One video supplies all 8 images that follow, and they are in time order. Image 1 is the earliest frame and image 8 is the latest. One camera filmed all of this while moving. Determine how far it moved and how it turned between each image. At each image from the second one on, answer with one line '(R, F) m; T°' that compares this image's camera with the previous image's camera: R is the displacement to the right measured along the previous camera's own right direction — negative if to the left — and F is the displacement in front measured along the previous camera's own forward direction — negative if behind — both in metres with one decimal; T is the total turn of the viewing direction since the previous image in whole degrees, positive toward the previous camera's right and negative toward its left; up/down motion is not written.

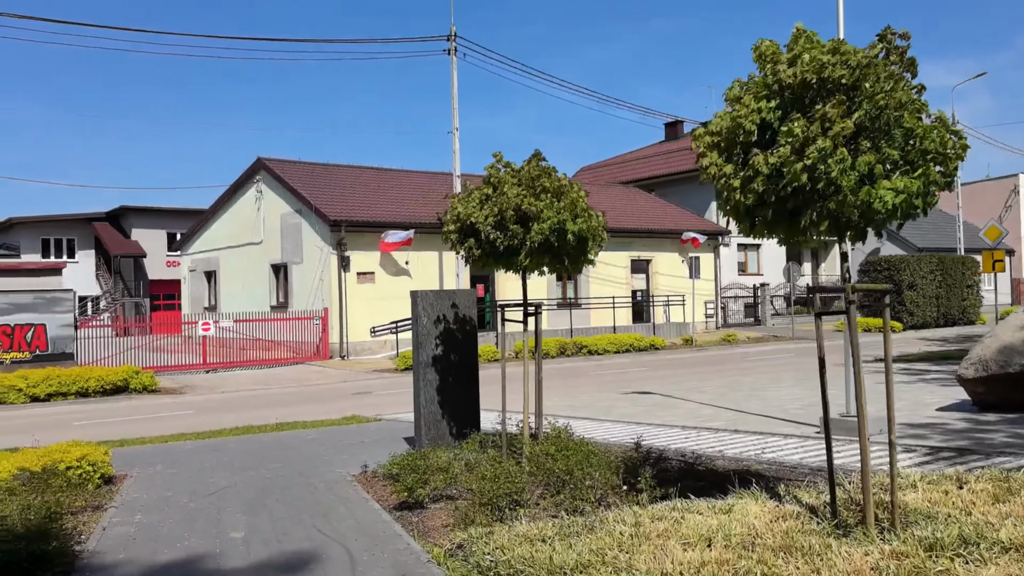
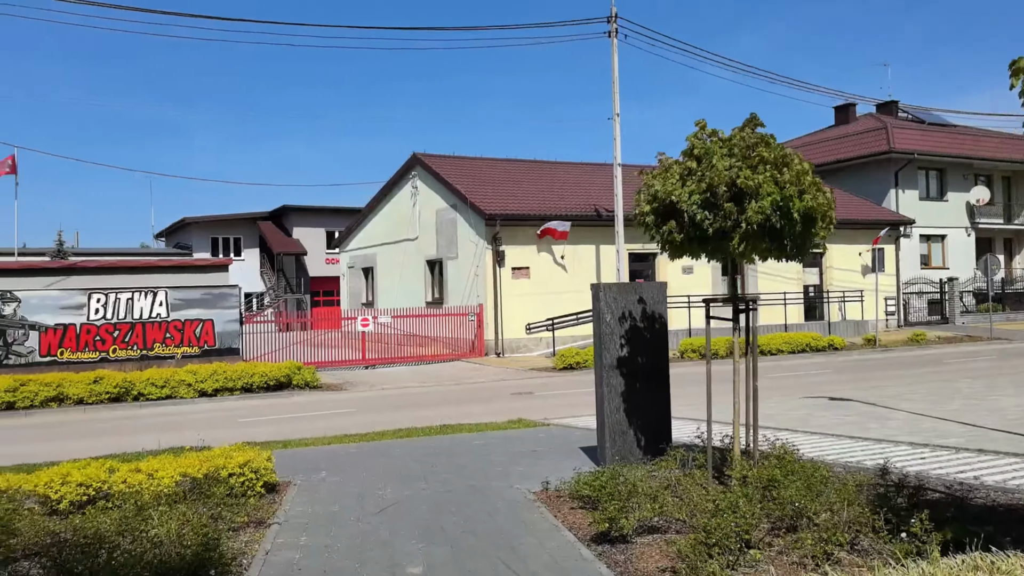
(-0.5, +1.1) m; -9°
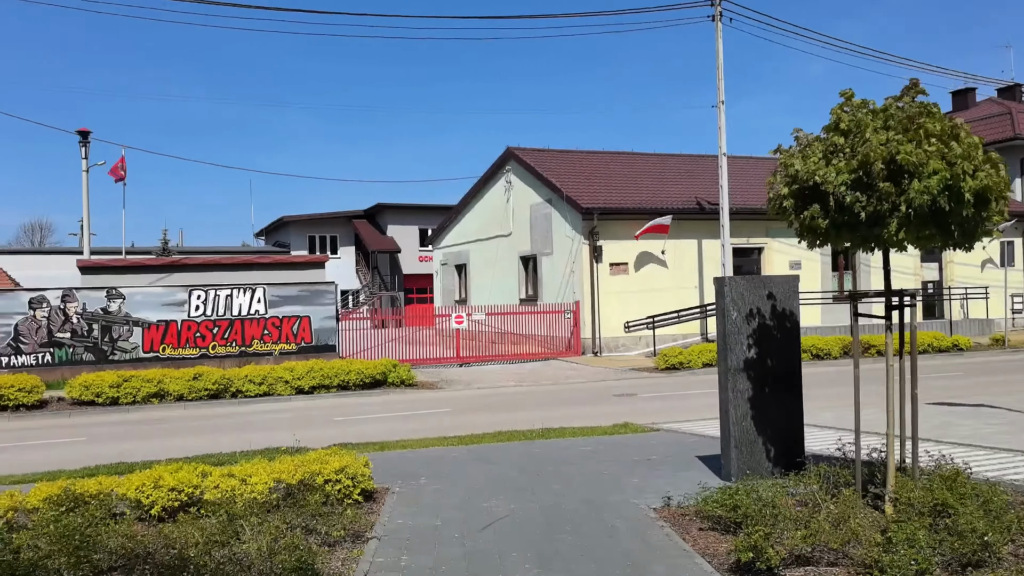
(-0.2, +0.7) m; -6°
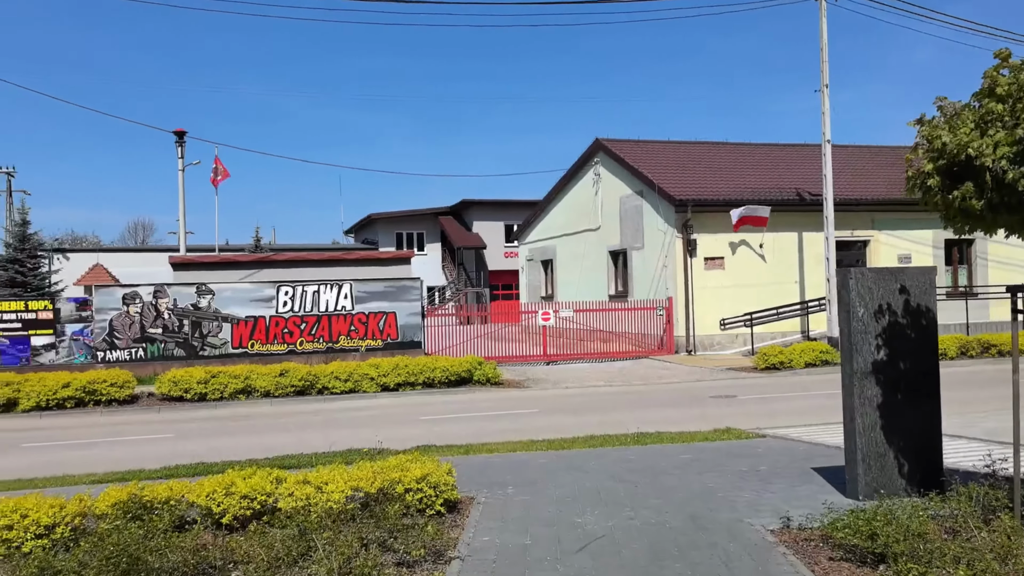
(-0.1, +0.7) m; -6°
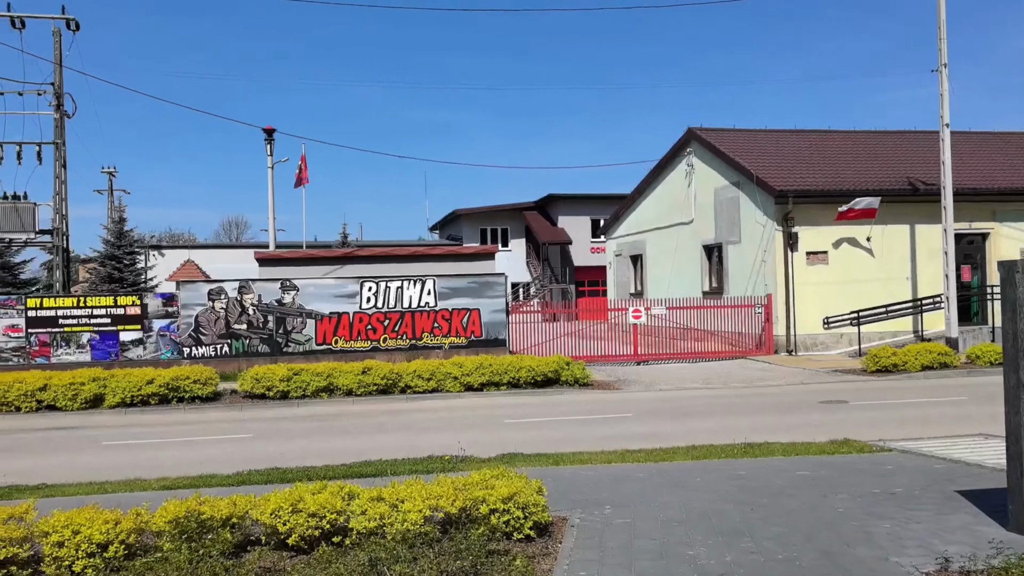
(-0.1, +0.8) m; -5°
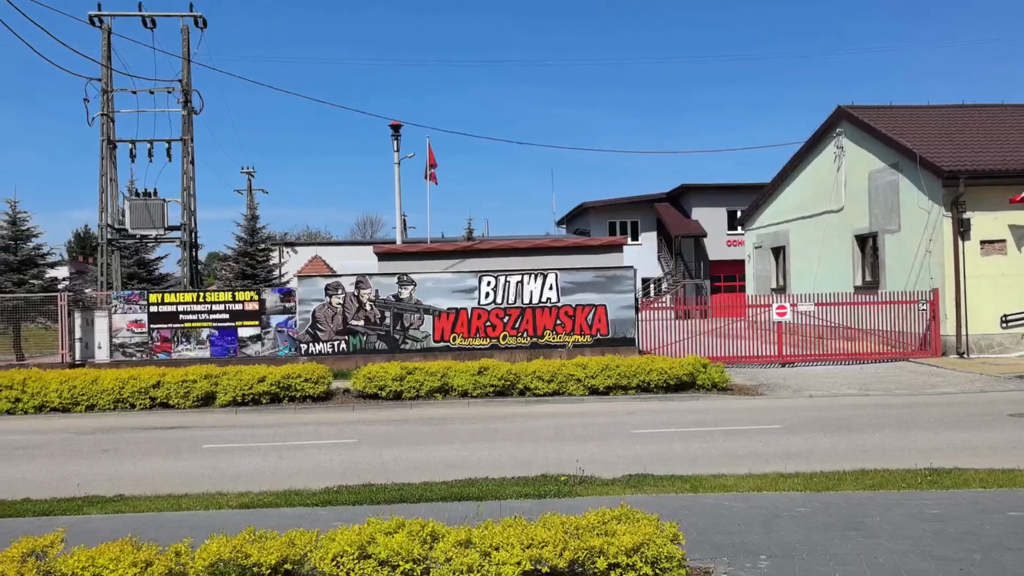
(0.0, +1.3) m; -8°
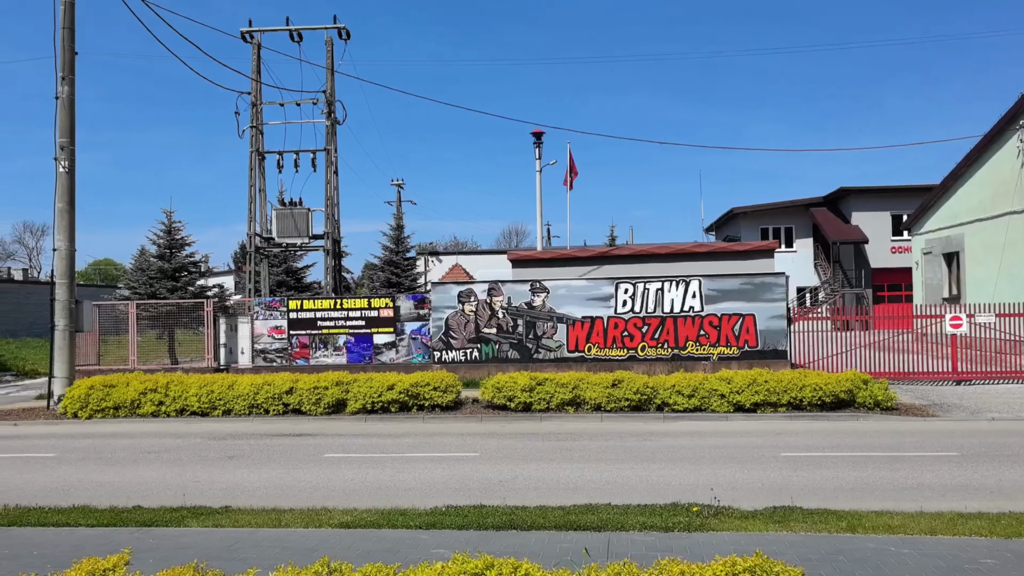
(+0.2, +0.8) m; -10°
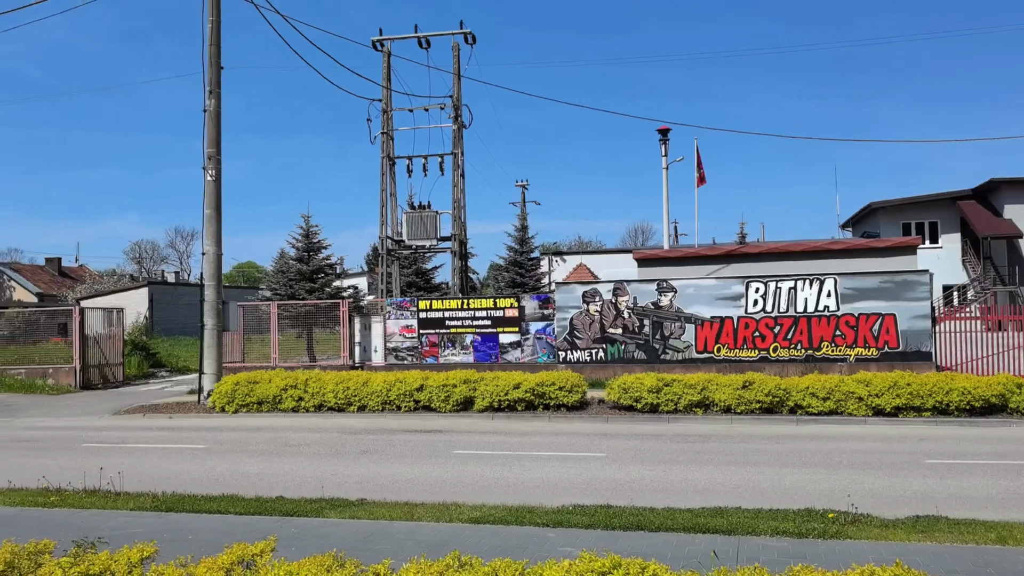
(0.0, 0.0) m; -8°
